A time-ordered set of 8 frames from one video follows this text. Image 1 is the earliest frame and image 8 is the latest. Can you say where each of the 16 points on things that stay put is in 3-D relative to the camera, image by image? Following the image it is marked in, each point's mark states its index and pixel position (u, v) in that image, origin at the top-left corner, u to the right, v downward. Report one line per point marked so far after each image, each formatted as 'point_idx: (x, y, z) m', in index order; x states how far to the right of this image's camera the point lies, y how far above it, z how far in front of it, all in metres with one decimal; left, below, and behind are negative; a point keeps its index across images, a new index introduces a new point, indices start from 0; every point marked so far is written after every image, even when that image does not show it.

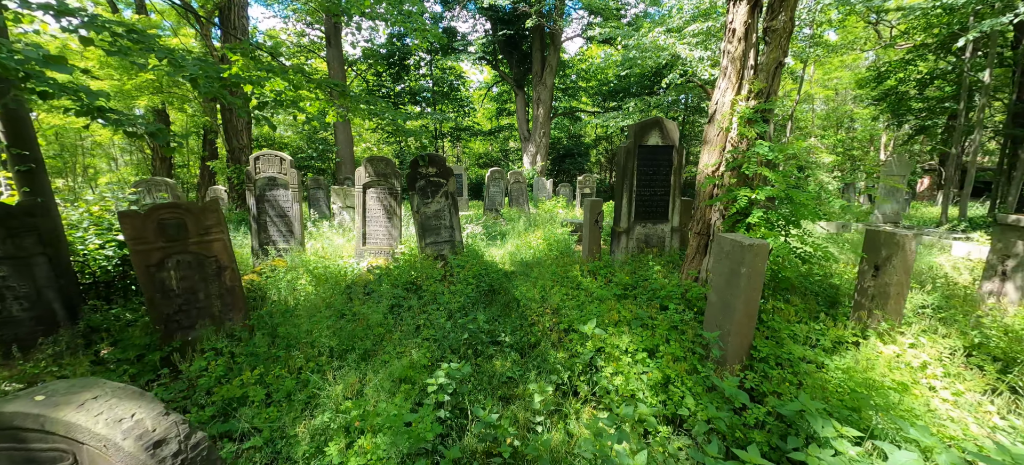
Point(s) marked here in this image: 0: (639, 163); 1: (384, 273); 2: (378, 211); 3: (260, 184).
0: (+1.6, +0.9, +5.4) m
1: (-1.8, -0.5, +6.0) m
2: (-2.2, +0.4, +7.1) m
3: (-3.9, +0.8, +6.5) m
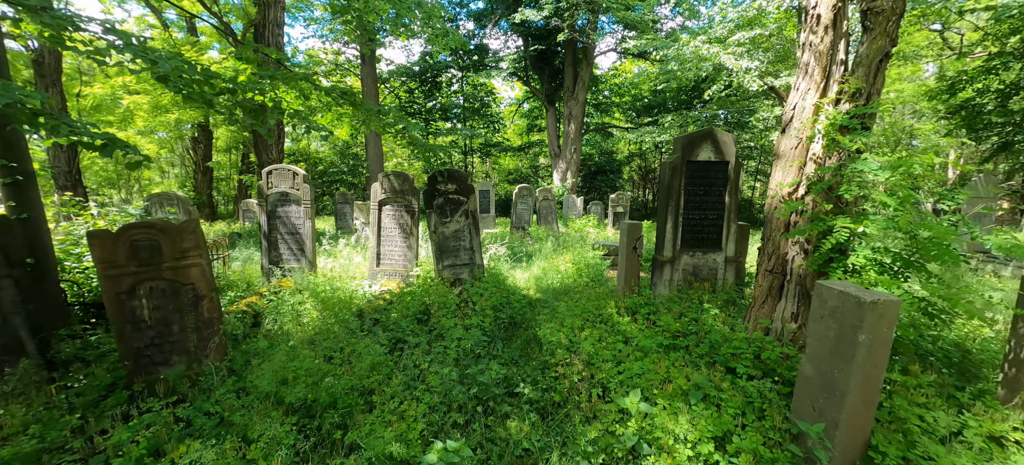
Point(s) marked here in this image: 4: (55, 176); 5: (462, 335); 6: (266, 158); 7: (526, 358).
0: (+1.9, +0.6, +4.6) m
1: (-1.5, -0.8, +5.4) m
2: (-1.8, 0.0, +6.5) m
3: (-3.5, +0.5, +6.2) m
4: (-9.3, +1.2, +8.7) m
5: (-0.5, -1.1, +4.3) m
6: (-7.0, +2.1, +11.9) m
7: (+0.1, -1.2, +3.9) m
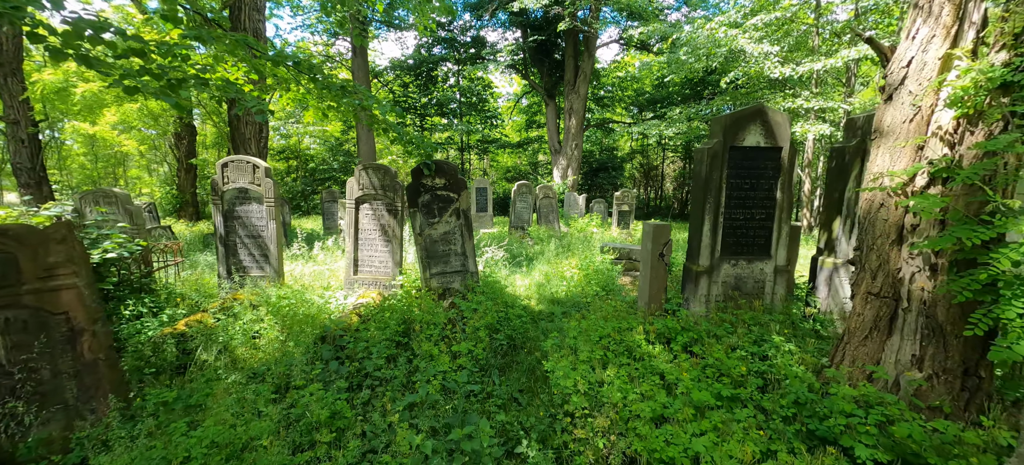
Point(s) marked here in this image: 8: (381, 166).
0: (+1.9, +0.5, +3.7) m
1: (-1.5, -0.9, +4.5) m
2: (-1.9, 0.0, +5.6) m
3: (-3.5, +0.5, +5.2) m
4: (-9.3, +1.1, +7.7) m
5: (-0.5, -1.1, +3.4) m
6: (-7.0, +2.1, +10.9) m
7: (+0.1, -1.2, +3.0) m
8: (-1.7, +0.9, +5.5) m
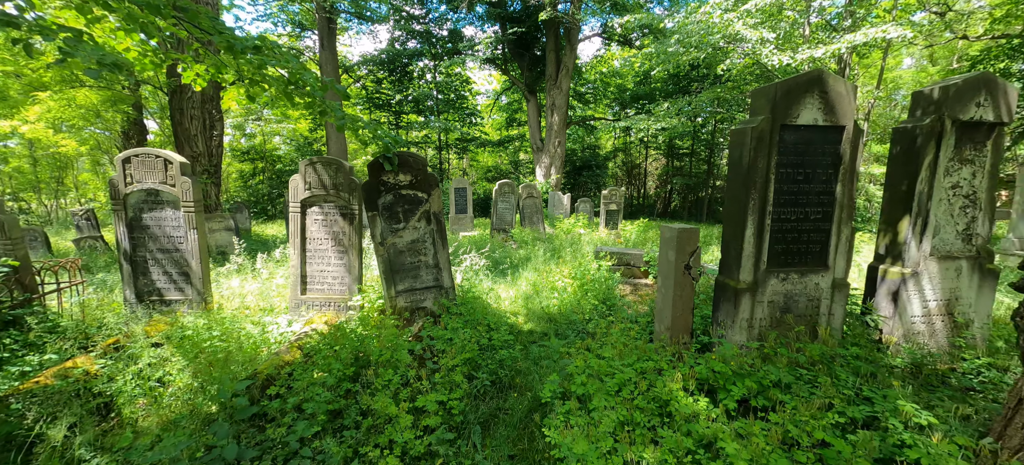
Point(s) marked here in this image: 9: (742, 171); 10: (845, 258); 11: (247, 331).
0: (+1.8, +0.5, +2.8) m
1: (-1.6, -1.0, +3.5) m
2: (-2.0, -0.1, +4.6) m
3: (-3.7, +0.3, +4.1) m
4: (-9.6, +0.9, +6.4) m
5: (-0.6, -1.2, +2.4) m
6: (-7.5, +1.9, +9.6) m
7: (+0.1, -1.3, +2.0) m
8: (-1.9, +0.8, +4.4) m
9: (+1.6, +0.4, +2.9) m
10: (+2.4, -0.2, +3.0) m
11: (-2.5, -0.9, +3.9) m
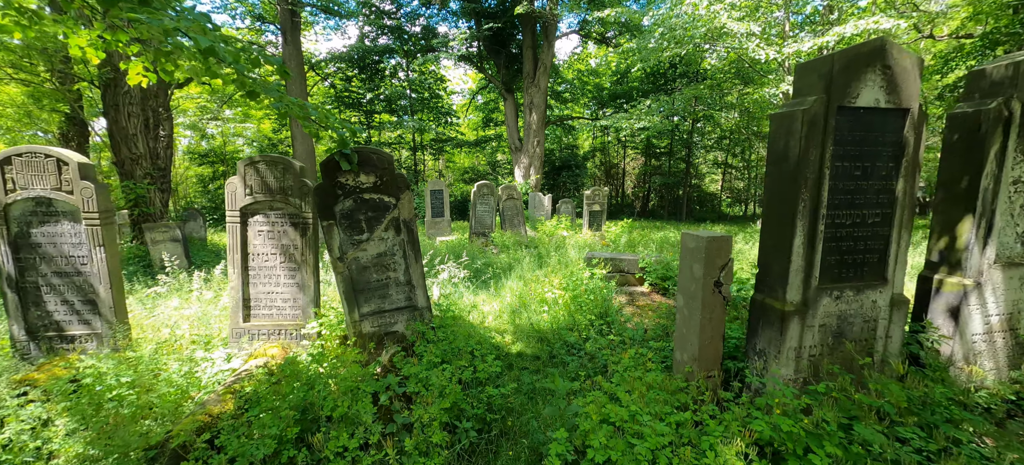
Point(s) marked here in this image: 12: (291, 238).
0: (+1.7, +0.5, +2.3) m
1: (-1.7, -1.1, +2.8) m
2: (-2.2, -0.2, +3.8) m
3: (-3.8, +0.2, +3.3) m
4: (-9.9, +0.6, +5.2) m
5: (-0.6, -1.3, +1.7) m
6: (-7.9, +1.7, +8.6) m
7: (+0.1, -1.4, +1.4) m
8: (-2.1, +0.6, +3.7) m
9: (+1.5, +0.4, +2.3) m
10: (+2.3, -0.2, +2.5) m
11: (-2.6, -1.1, +3.1) m
12: (-2.0, 0.0, +3.8) m
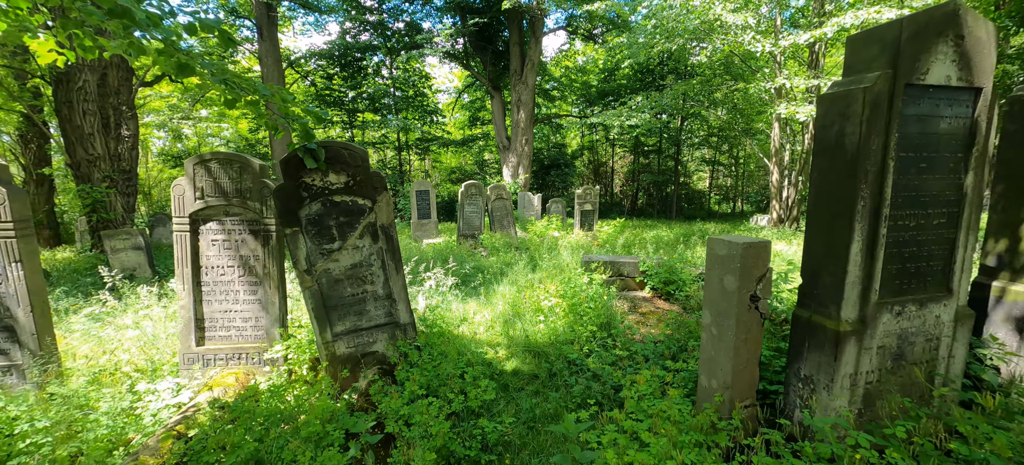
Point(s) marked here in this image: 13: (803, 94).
0: (+1.7, +0.4, +1.9) m
1: (-1.7, -1.1, +2.3) m
2: (-2.2, -0.3, +3.3) m
3: (-3.9, +0.1, +2.7) m
4: (-10.0, +0.4, +4.5) m
5: (-0.6, -1.3, +1.3) m
6: (-8.1, +1.5, +7.9) m
7: (+0.1, -1.4, +0.9) m
8: (-2.1, +0.6, +3.2) m
9: (+1.5, +0.4, +1.9) m
10: (+2.3, -0.2, +2.1) m
11: (-2.6, -1.1, +2.6) m
12: (-2.1, -0.1, +3.3) m
13: (+7.9, +3.8, +11.3) m
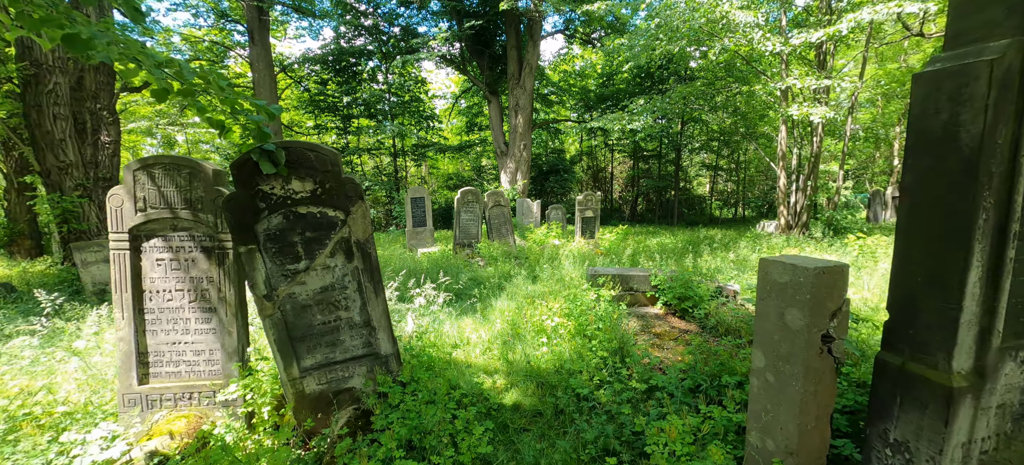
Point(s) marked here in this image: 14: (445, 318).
0: (+1.7, +0.4, +1.4) m
1: (-1.7, -1.2, +1.7) m
2: (-2.2, -0.4, +2.8) m
3: (-3.9, 0.0, +2.2) m
4: (-10.0, +0.2, +3.9) m
5: (-0.6, -1.4, +0.7) m
6: (-8.1, +1.3, +7.4) m
7: (+0.2, -1.5, +0.4) m
8: (-2.1, +0.5, +2.7) m
9: (+1.5, +0.3, +1.4) m
10: (+2.3, -0.3, +1.6) m
11: (-2.6, -1.3, +2.1) m
12: (-2.1, -0.2, +2.8) m
13: (+7.8, +3.6, +10.9) m
14: (-0.8, -1.0, +4.7) m
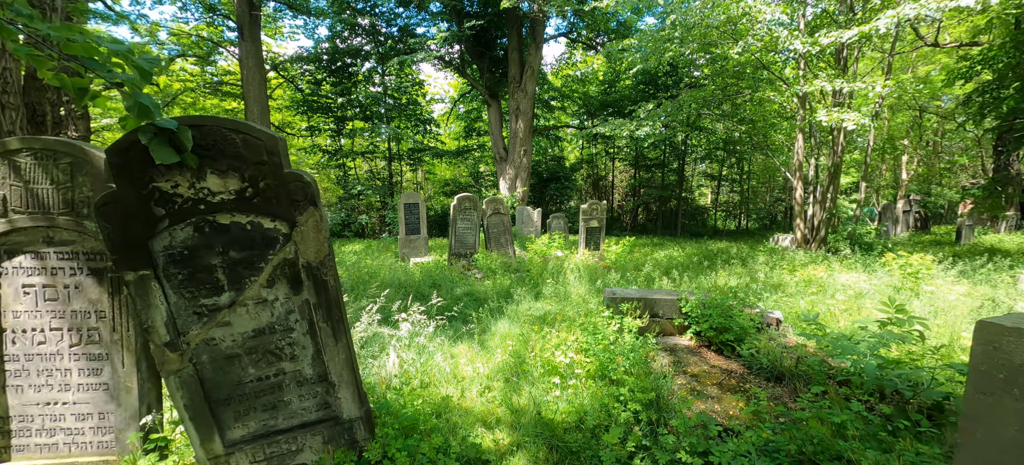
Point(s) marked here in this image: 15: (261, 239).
0: (+1.8, +0.2, +0.6) m
1: (-1.6, -1.3, +0.9) m
2: (-2.2, -0.5, +2.0) m
3: (-3.8, -0.1, +1.4) m
4: (-9.9, +0.3, +3.1) m
5: (-0.5, -1.5, -0.1) m
6: (-8.1, +1.2, +6.6) m
7: (+0.2, -1.5, -0.4) m
8: (-2.0, +0.4, +1.9) m
9: (+1.6, +0.2, +0.7) m
10: (+2.4, -0.4, +0.8) m
11: (-2.5, -1.3, +1.3) m
12: (-2.0, -0.3, +2.0) m
13: (+7.9, +3.2, +10.2) m
14: (-0.7, -1.1, +3.9) m
15: (-1.1, 0.0, +1.9) m
